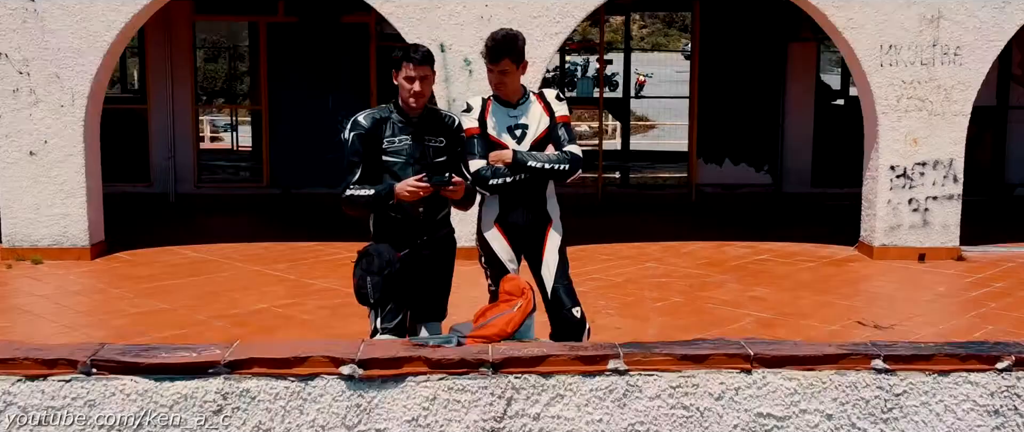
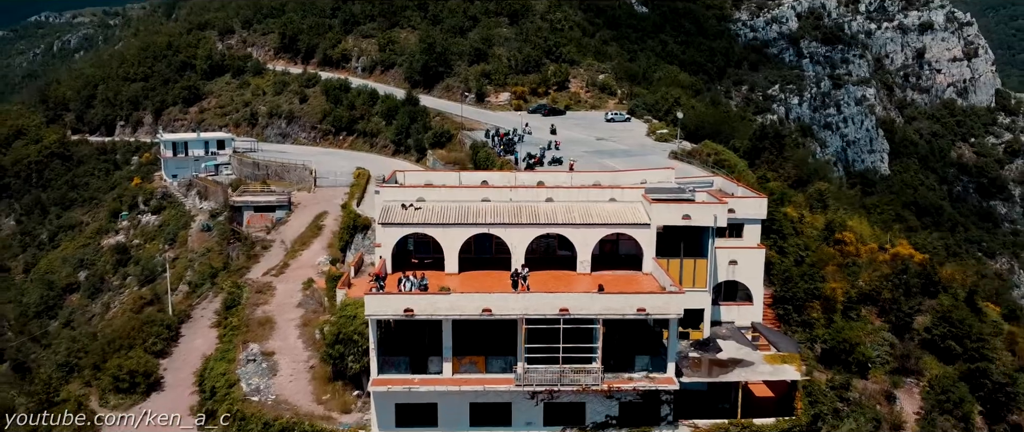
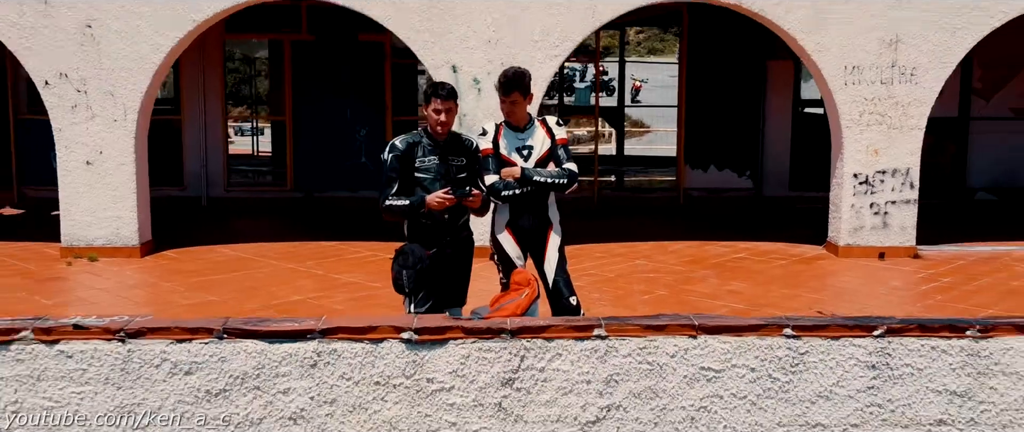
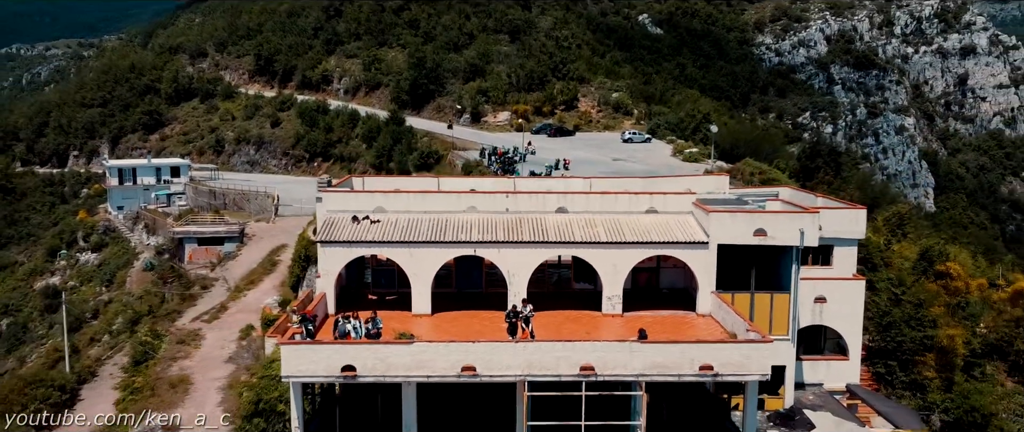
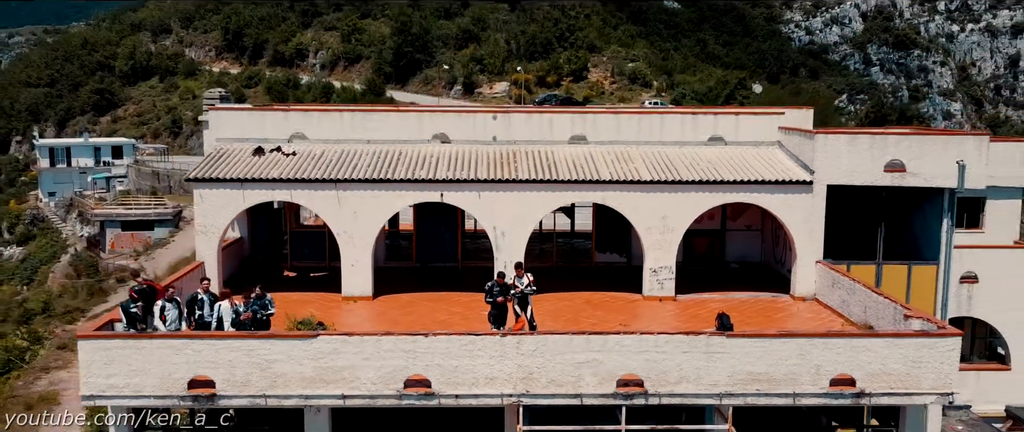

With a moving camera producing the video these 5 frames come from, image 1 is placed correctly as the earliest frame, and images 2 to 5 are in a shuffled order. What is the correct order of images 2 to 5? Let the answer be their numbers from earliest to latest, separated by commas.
3, 5, 4, 2
